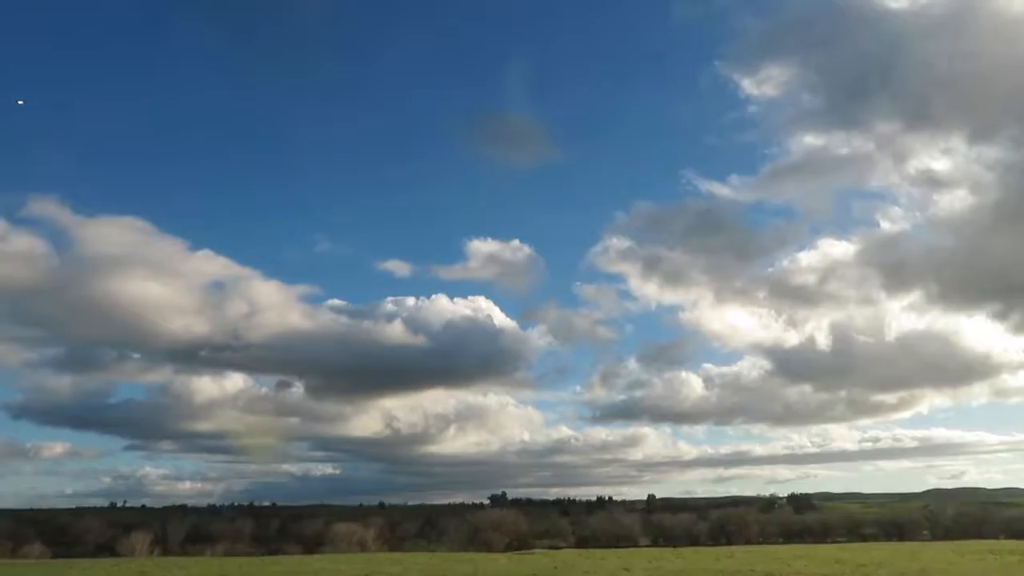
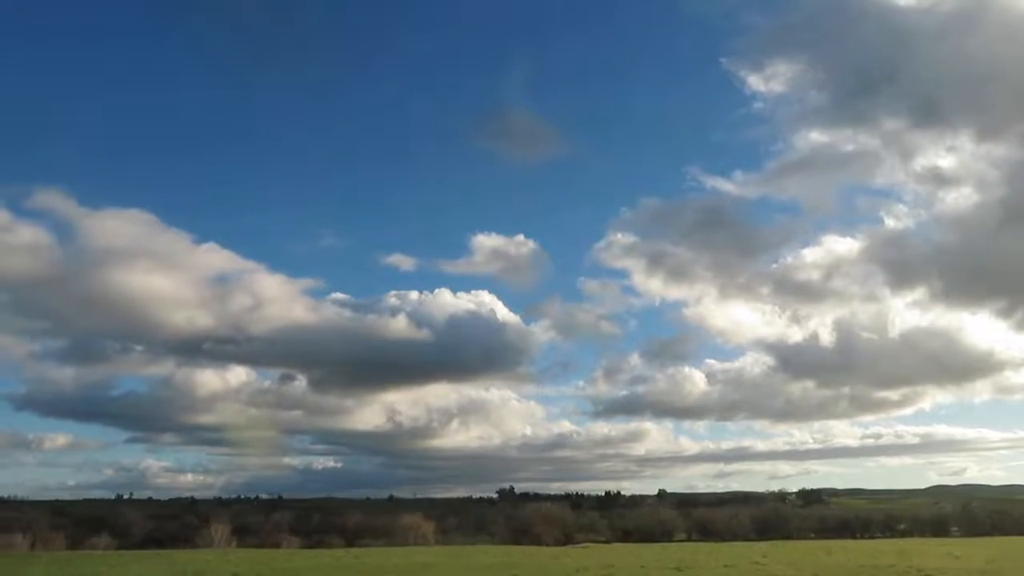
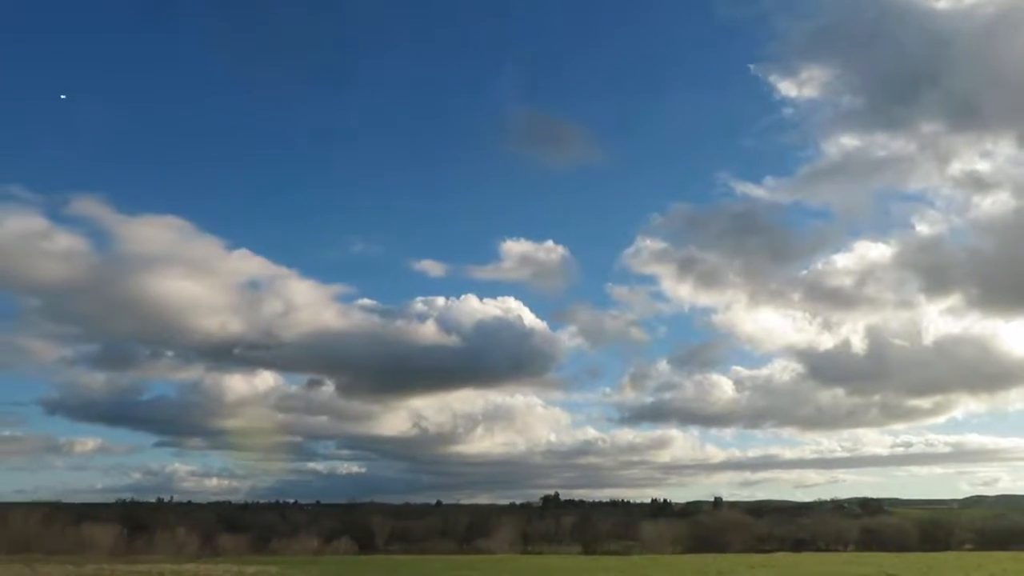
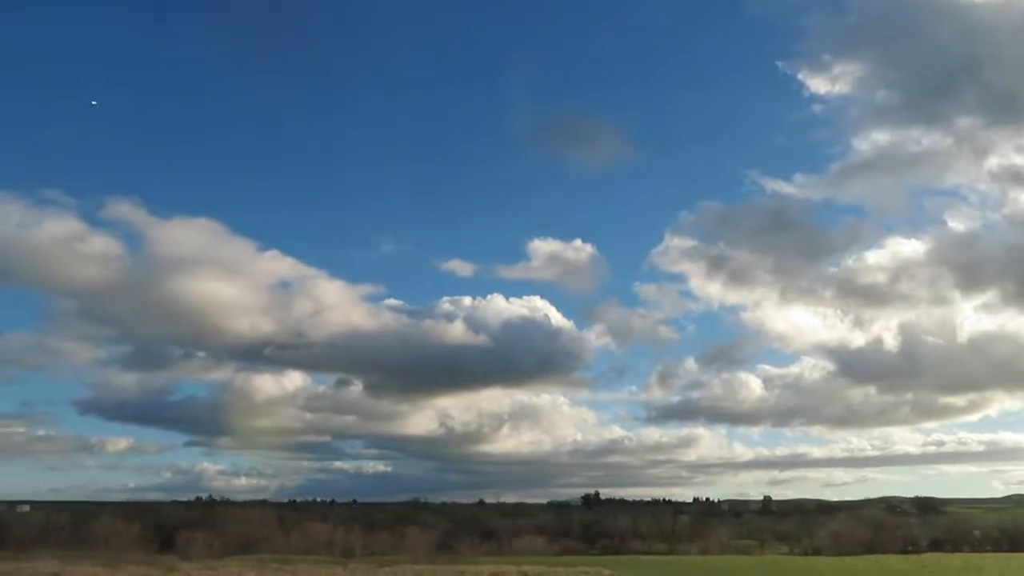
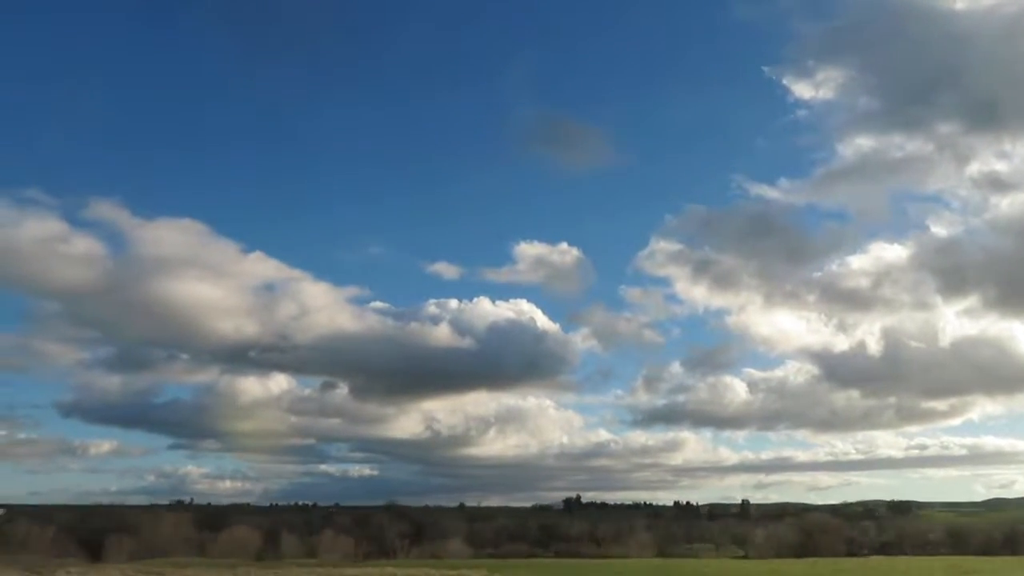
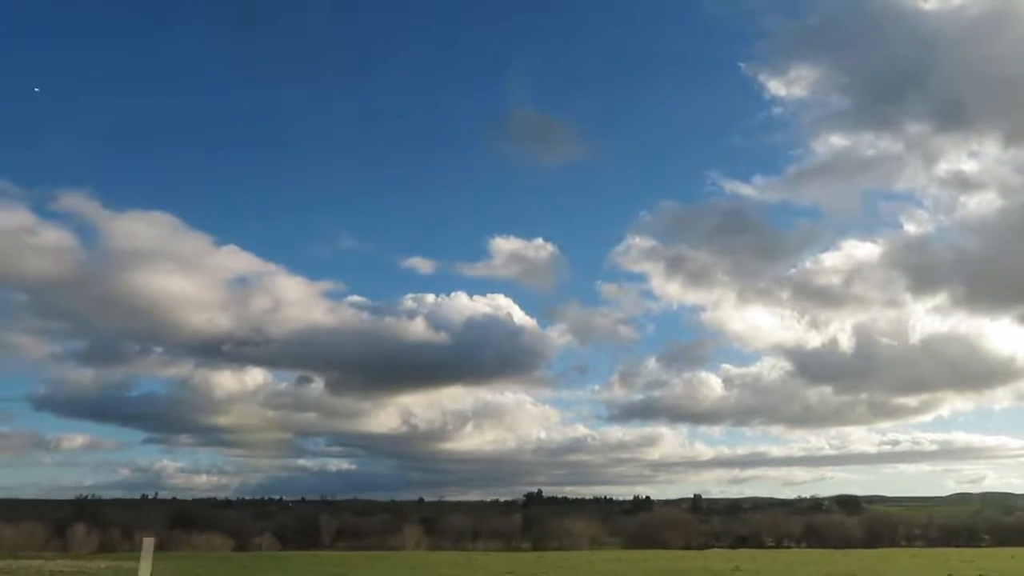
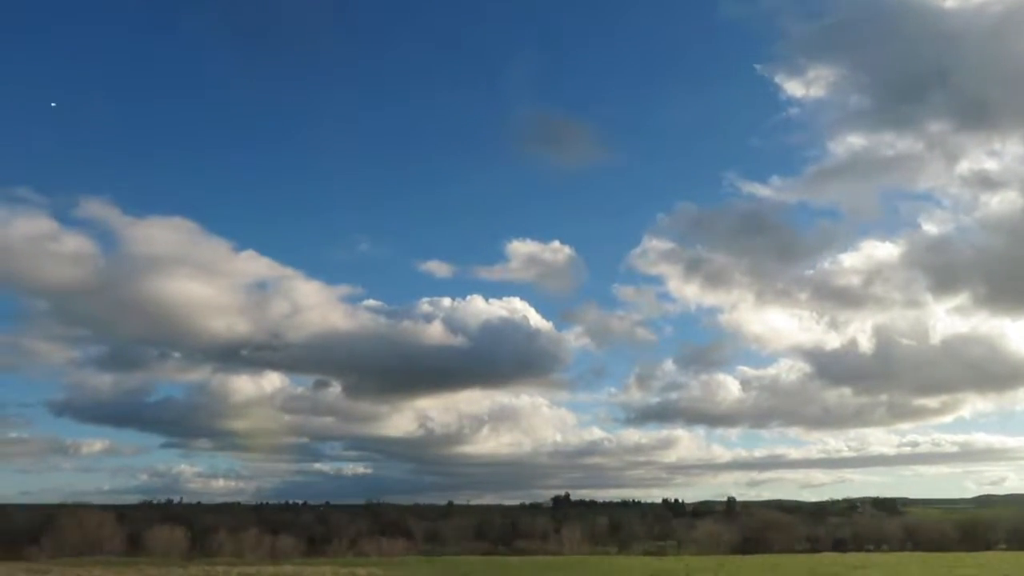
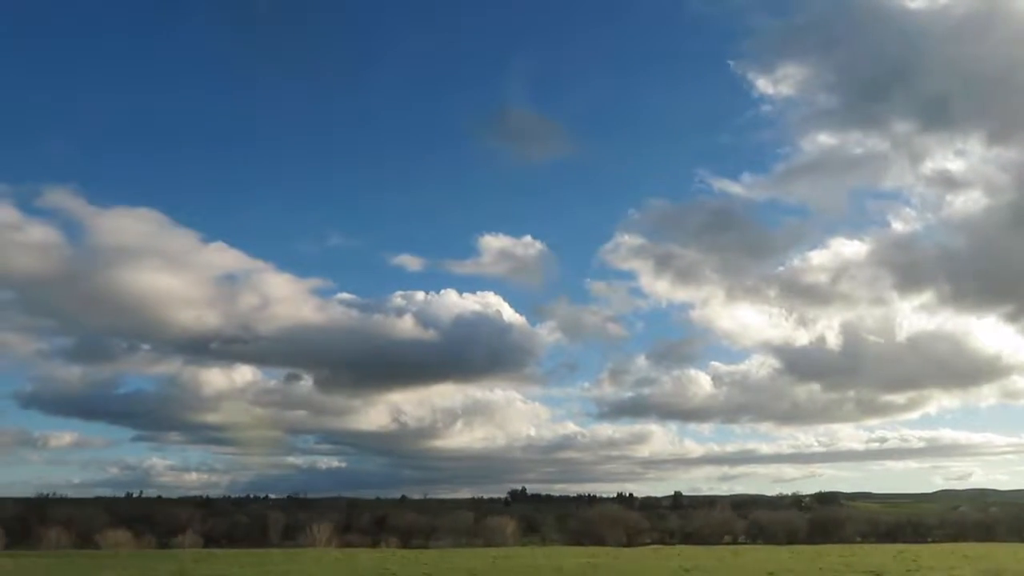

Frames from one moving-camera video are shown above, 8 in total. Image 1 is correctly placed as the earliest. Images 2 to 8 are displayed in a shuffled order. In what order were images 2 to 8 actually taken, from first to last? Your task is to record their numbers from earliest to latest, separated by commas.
2, 8, 6, 3, 7, 5, 4
